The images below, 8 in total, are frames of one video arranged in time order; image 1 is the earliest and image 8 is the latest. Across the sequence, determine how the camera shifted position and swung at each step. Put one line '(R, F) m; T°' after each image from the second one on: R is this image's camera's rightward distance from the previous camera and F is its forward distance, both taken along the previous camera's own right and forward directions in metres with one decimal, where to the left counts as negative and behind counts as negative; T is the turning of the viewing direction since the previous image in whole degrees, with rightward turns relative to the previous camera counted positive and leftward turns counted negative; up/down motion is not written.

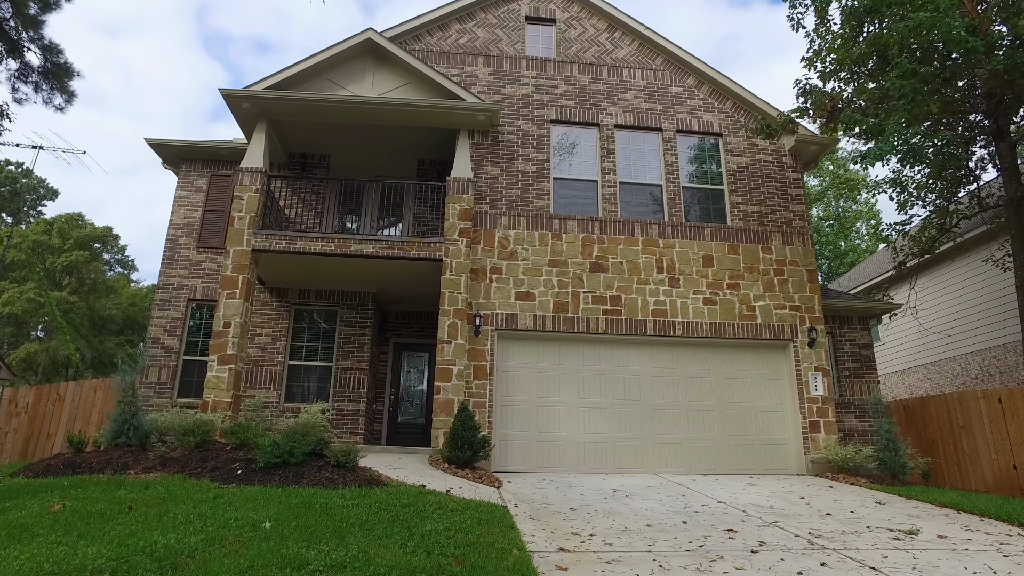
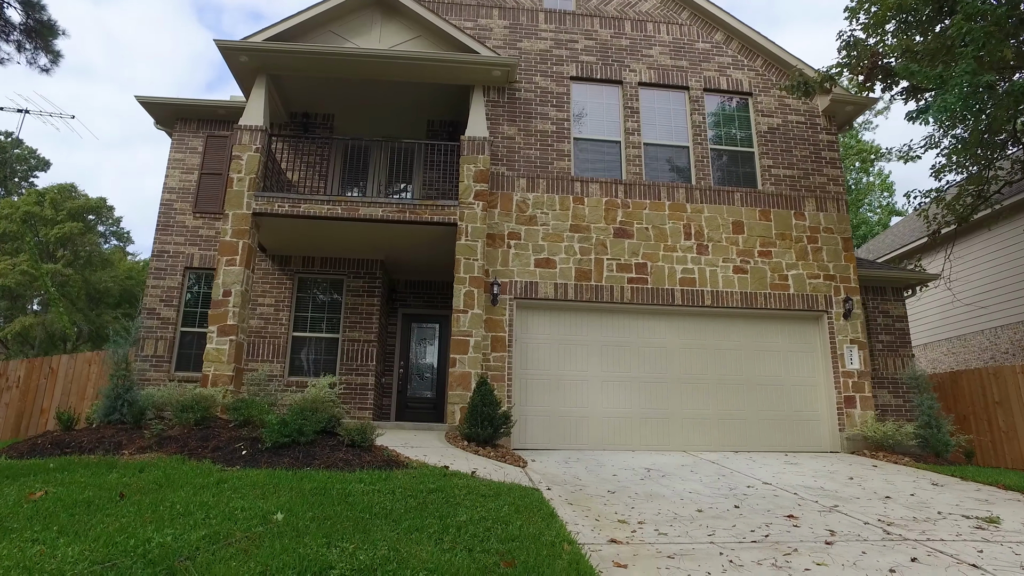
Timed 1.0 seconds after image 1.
(-0.3, +0.6) m; 0°
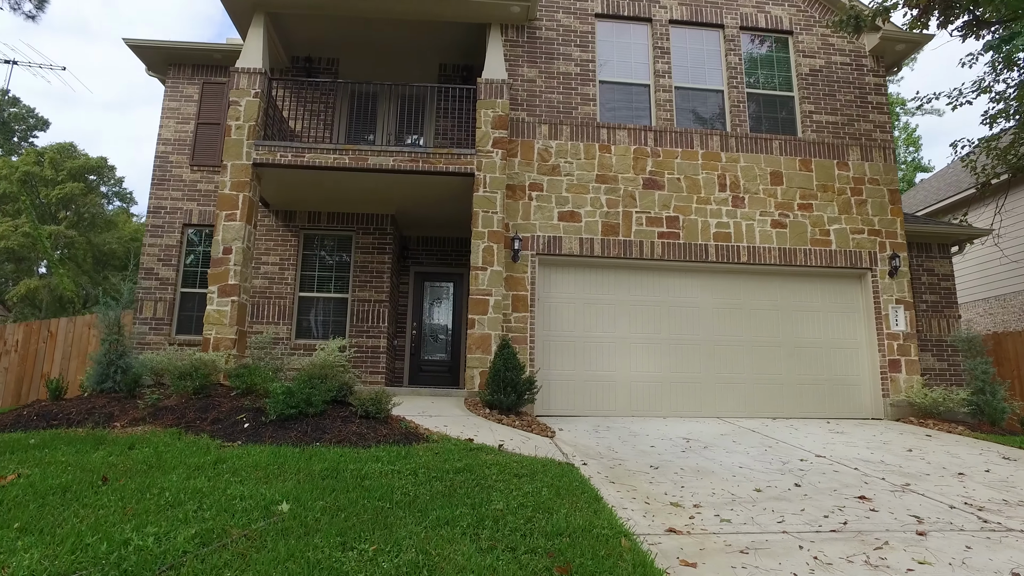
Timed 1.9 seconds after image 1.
(-0.2, +0.7) m; -1°
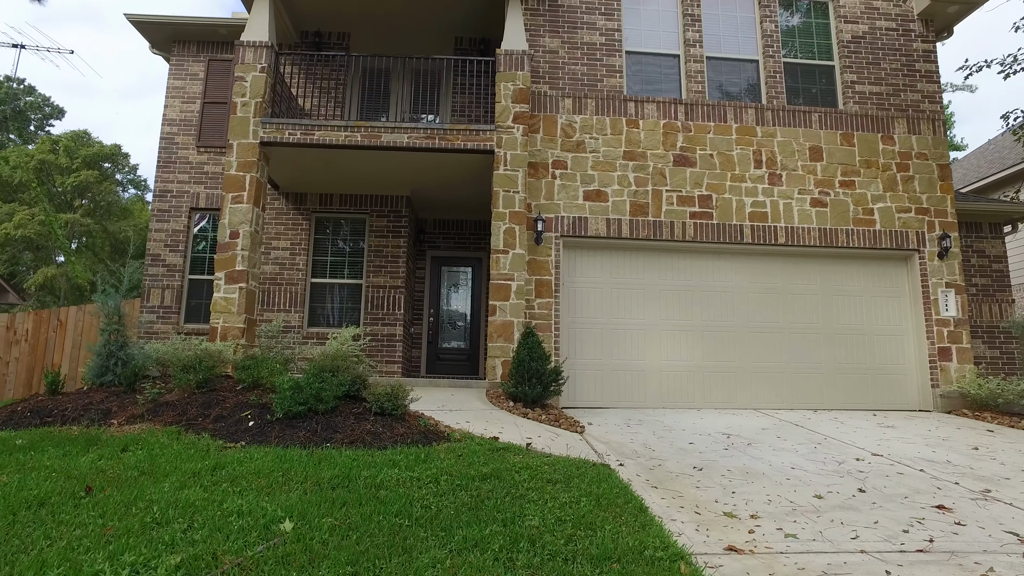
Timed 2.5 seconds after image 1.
(-0.1, +0.5) m; -1°
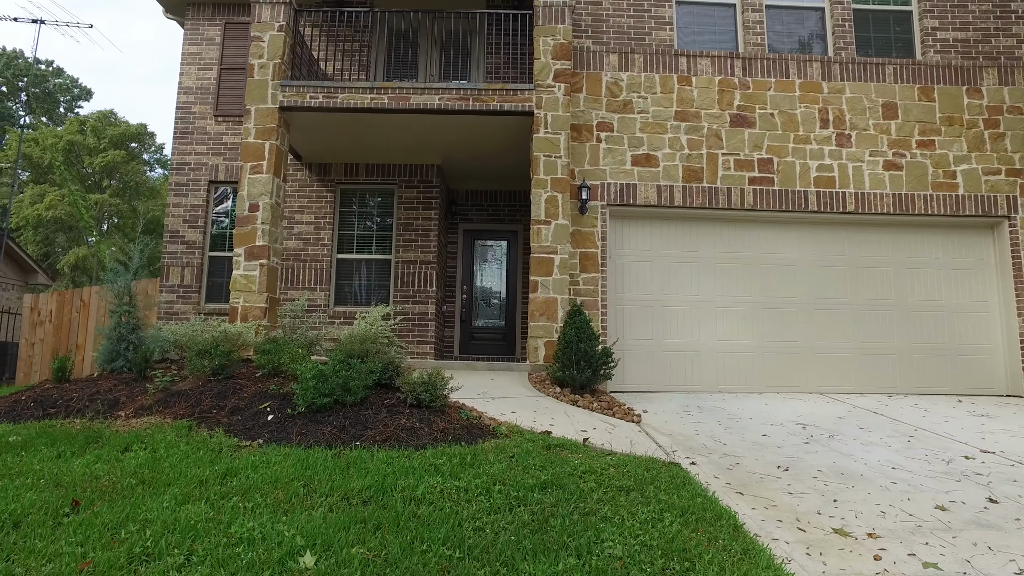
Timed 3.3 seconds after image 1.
(-0.2, +0.7) m; -2°
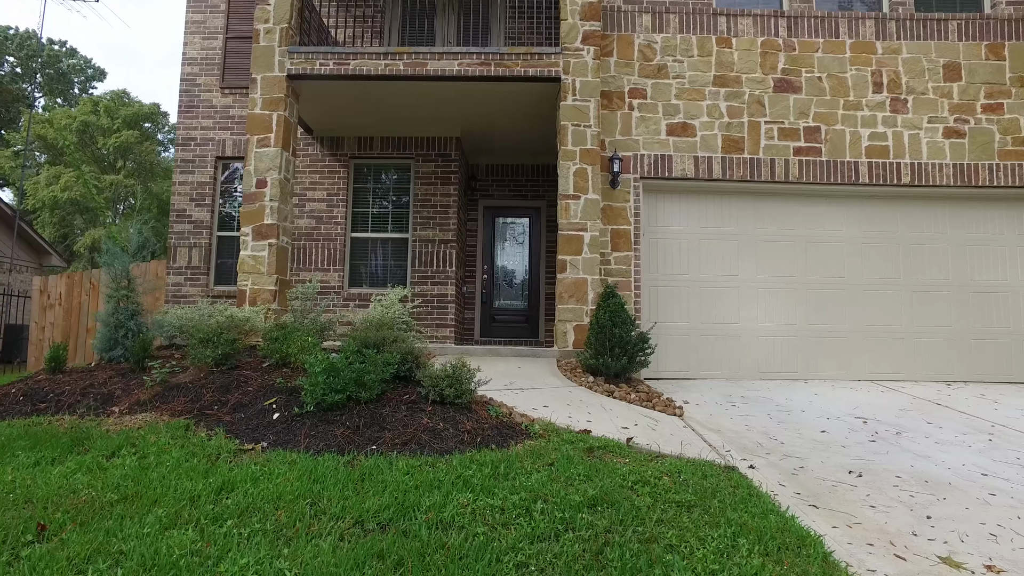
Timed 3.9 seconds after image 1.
(-0.1, +0.5) m; -1°
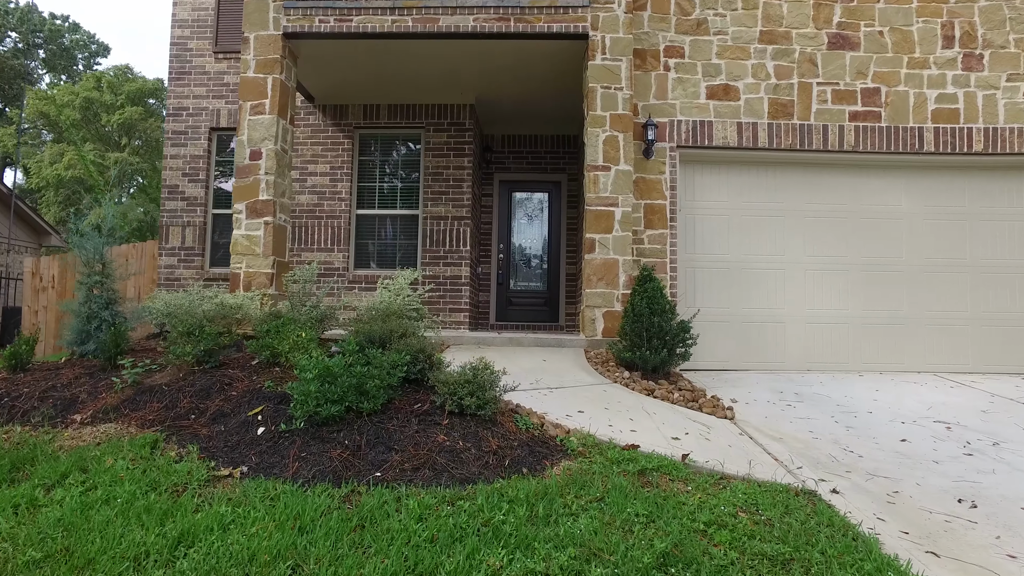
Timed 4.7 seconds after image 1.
(-0.1, +0.7) m; -1°
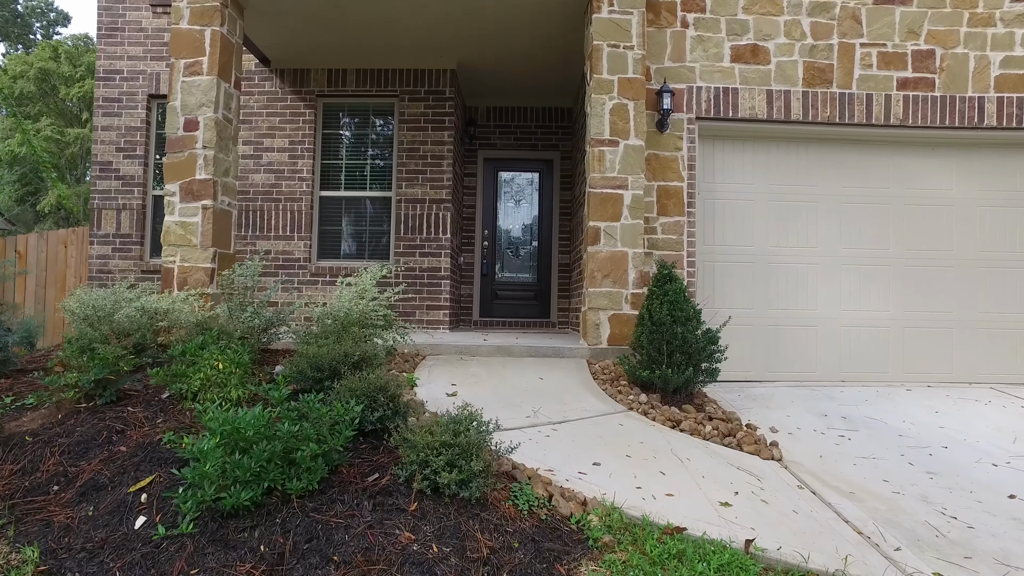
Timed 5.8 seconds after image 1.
(-0.1, +1.0) m; +2°
